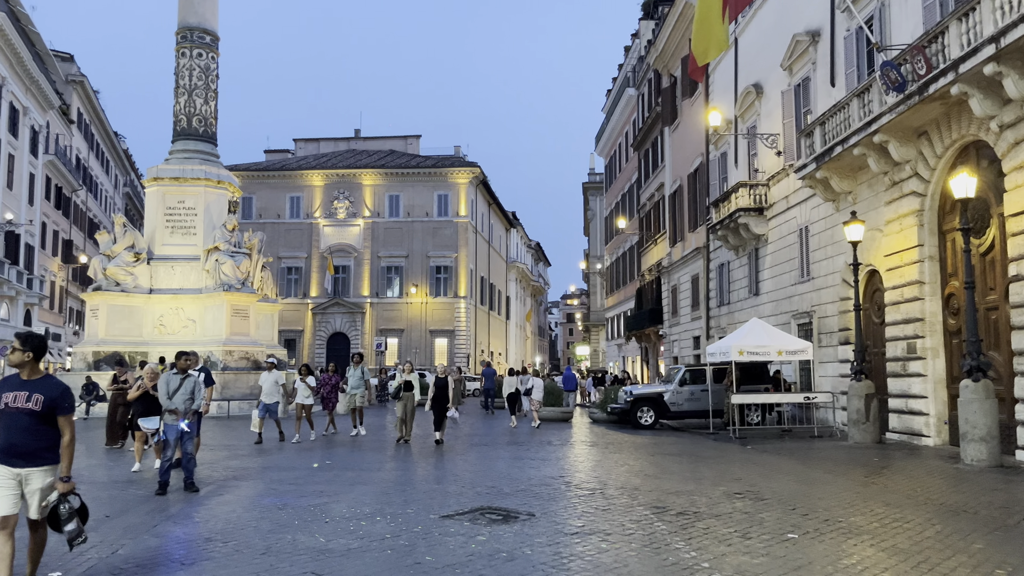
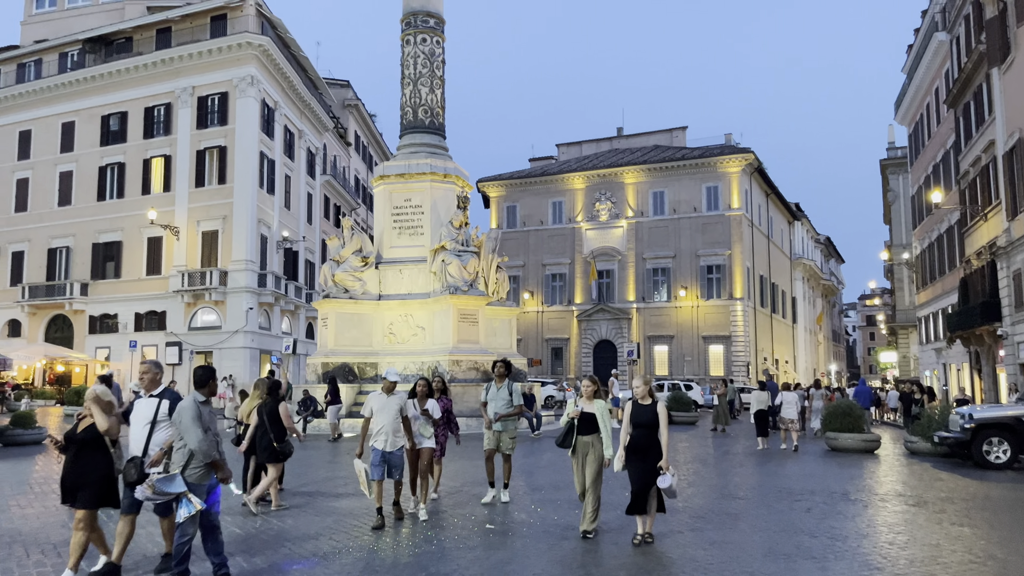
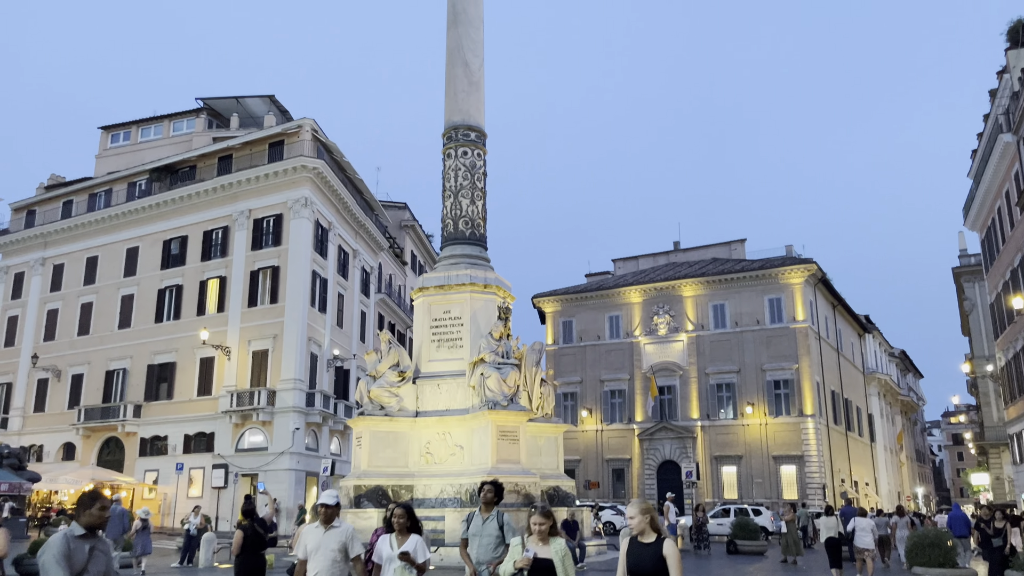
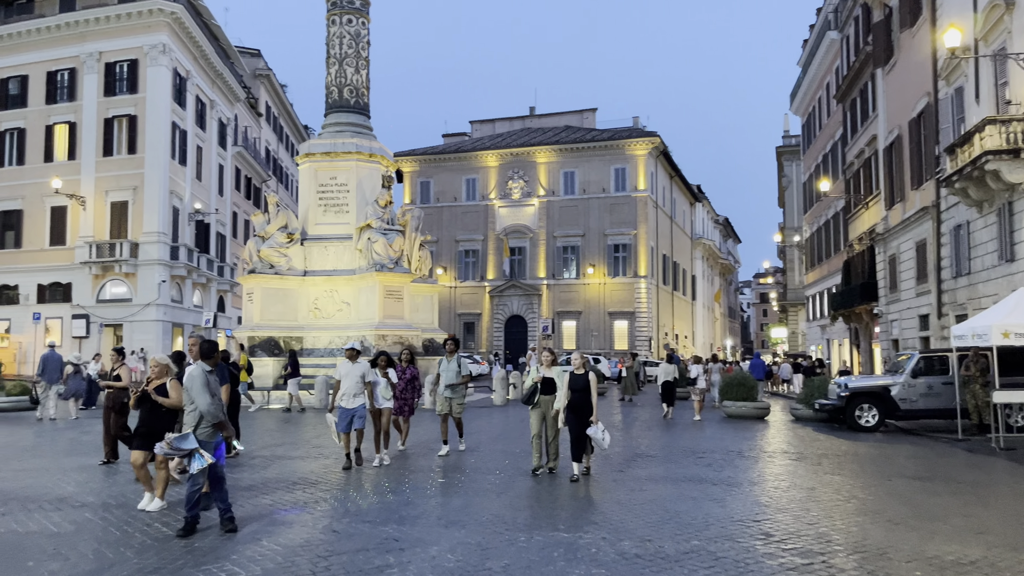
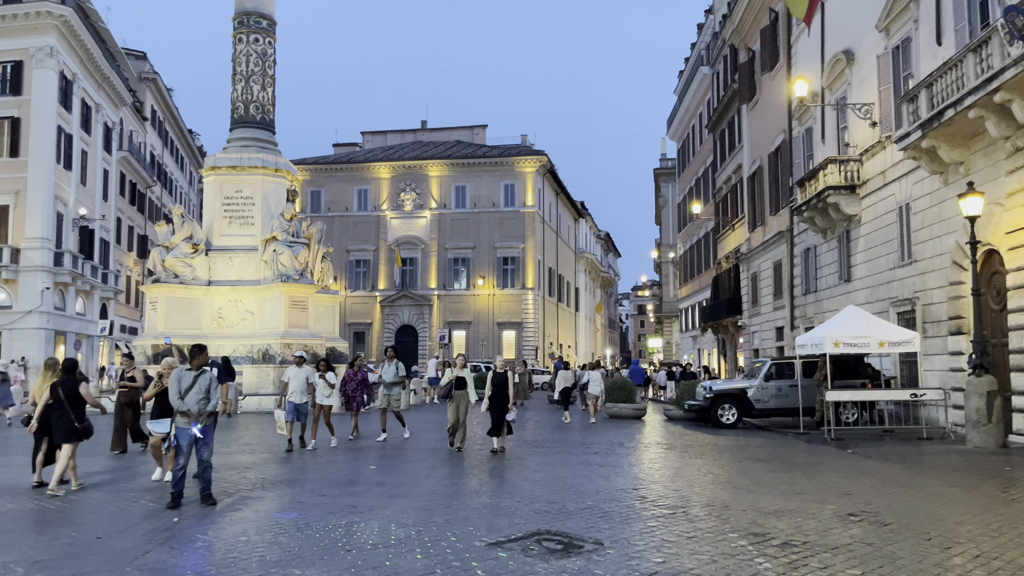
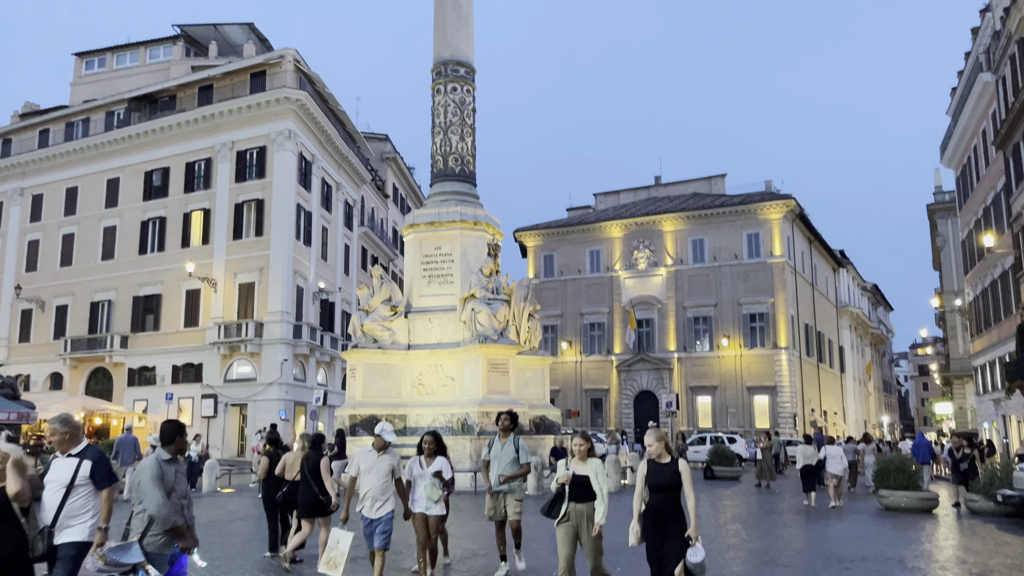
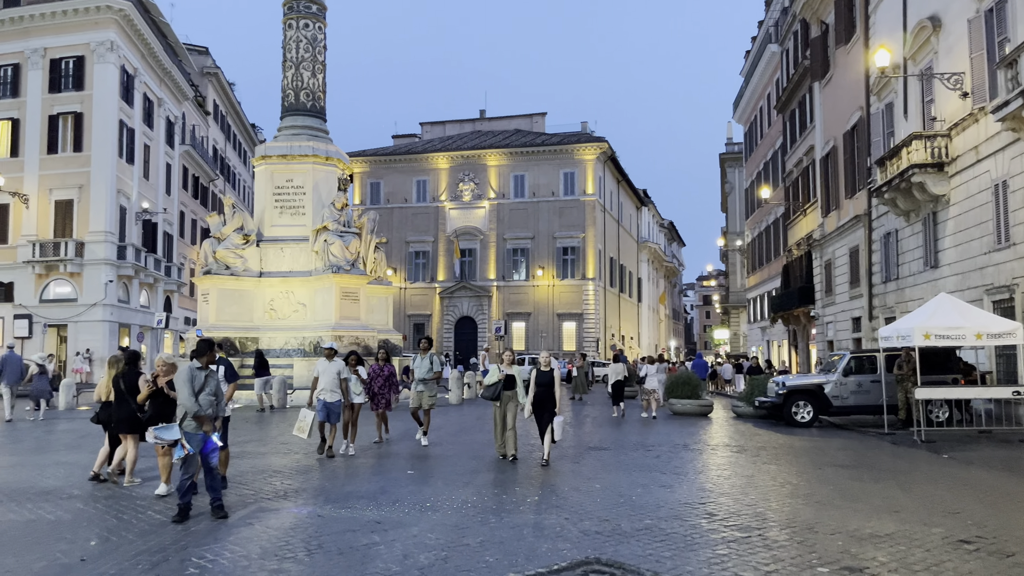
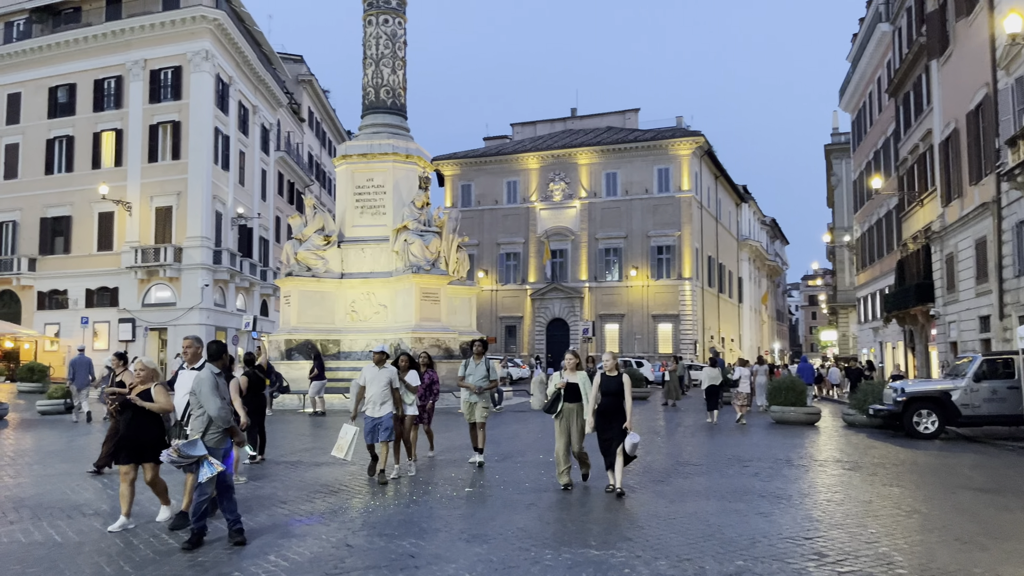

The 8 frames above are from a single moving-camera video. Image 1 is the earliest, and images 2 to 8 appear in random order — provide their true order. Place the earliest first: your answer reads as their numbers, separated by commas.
5, 7, 4, 8, 2, 6, 3
